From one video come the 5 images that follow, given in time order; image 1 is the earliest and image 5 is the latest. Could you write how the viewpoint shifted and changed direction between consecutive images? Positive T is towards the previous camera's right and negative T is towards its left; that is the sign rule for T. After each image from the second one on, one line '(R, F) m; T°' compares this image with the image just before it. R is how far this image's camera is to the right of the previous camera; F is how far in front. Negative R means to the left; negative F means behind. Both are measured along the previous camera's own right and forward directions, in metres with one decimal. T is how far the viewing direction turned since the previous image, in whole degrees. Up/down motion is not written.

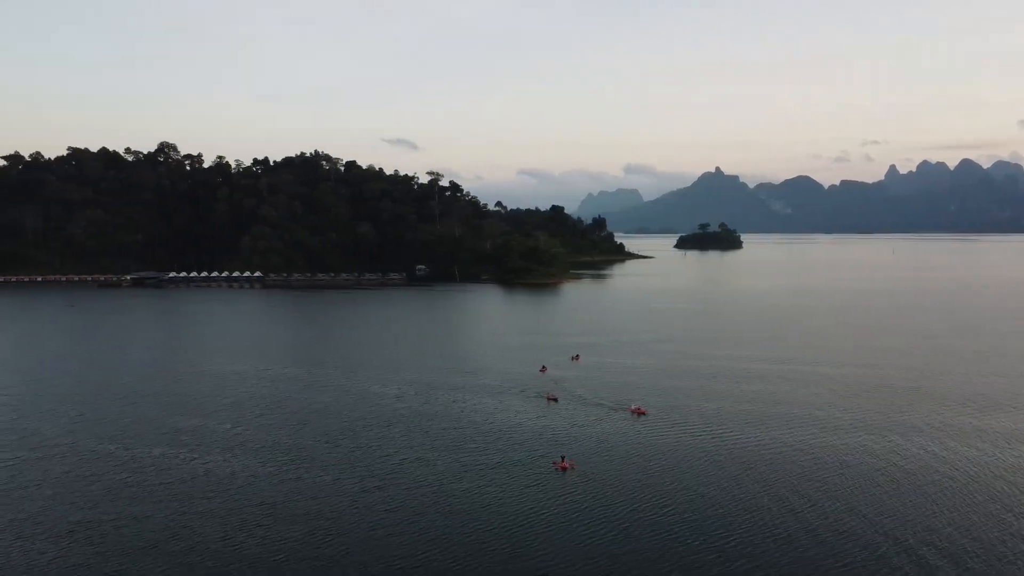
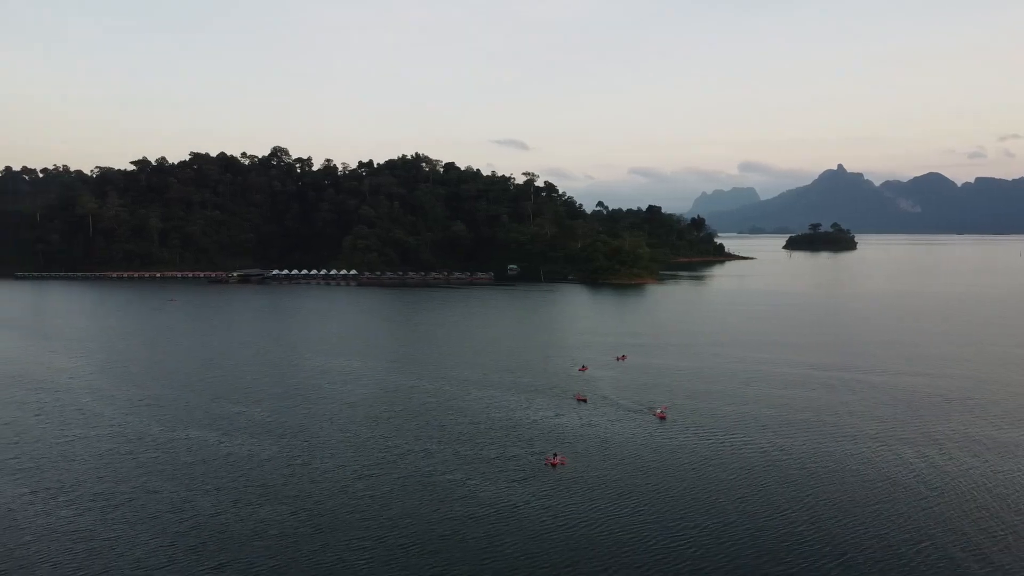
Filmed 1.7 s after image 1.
(+3.8, -0.7) m; -8°
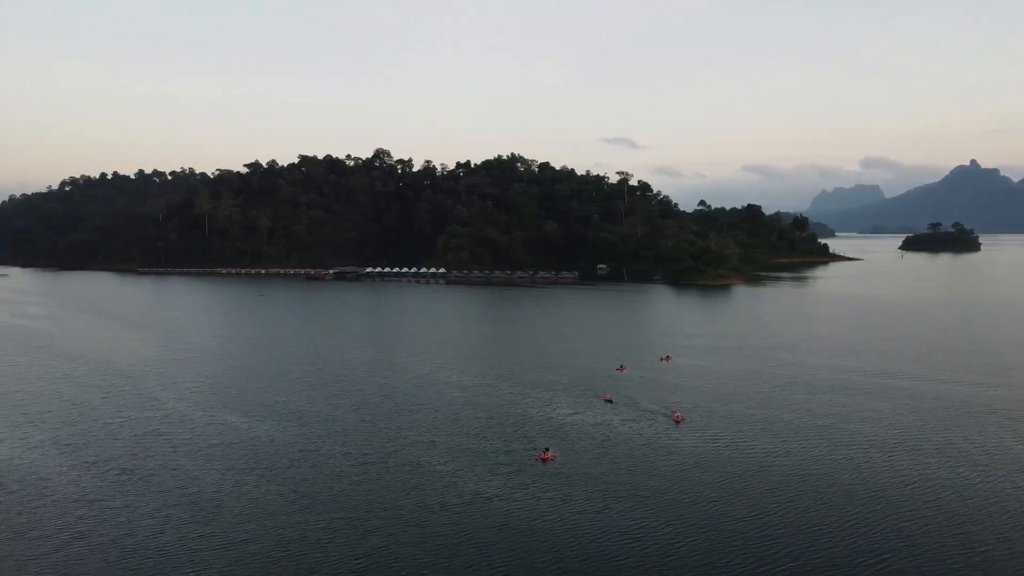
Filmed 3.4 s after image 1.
(+4.0, -0.7) m; -8°
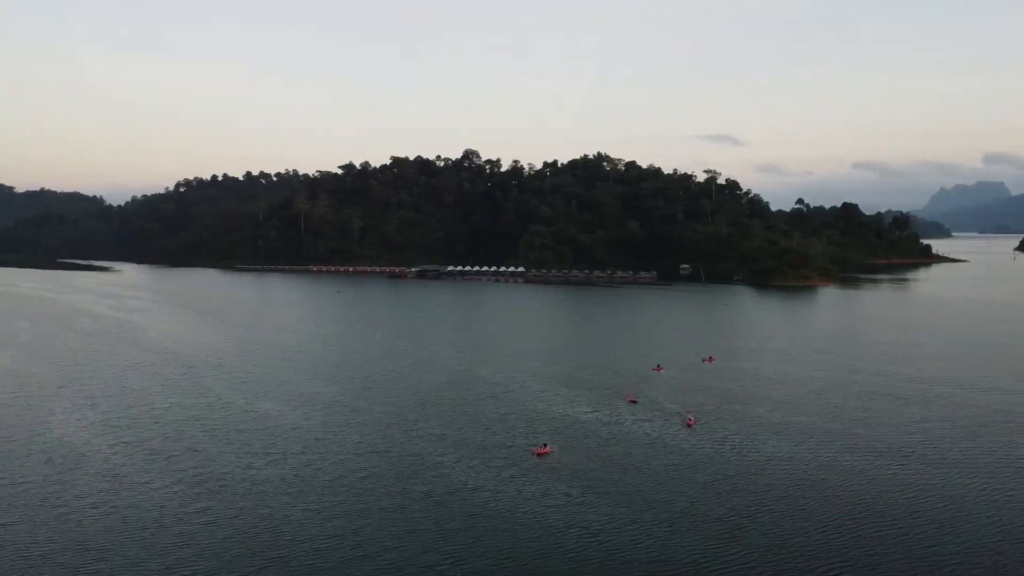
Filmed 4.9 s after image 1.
(+3.6, -0.6) m; -7°
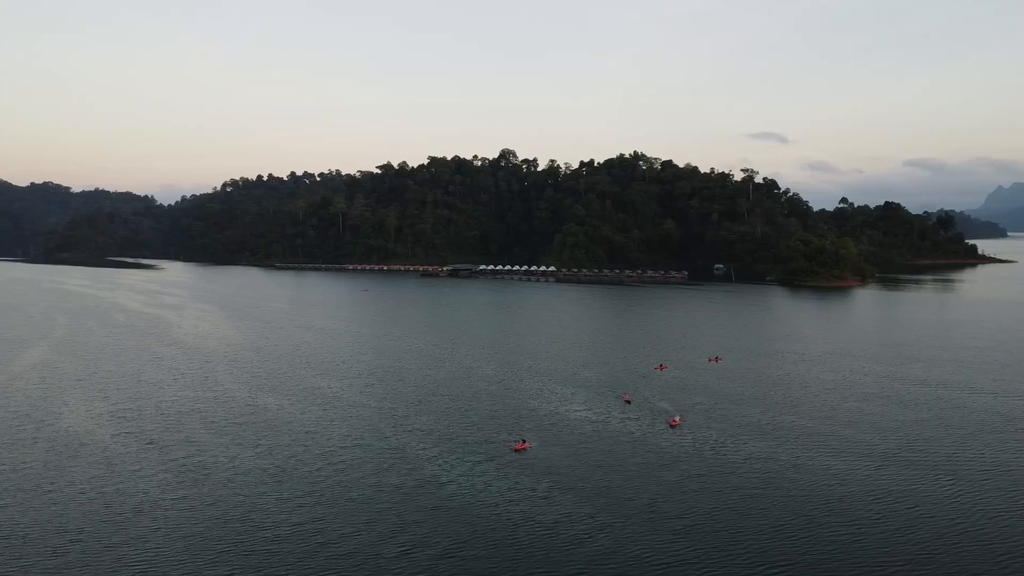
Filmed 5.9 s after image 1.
(+2.4, -0.5) m; -3°
